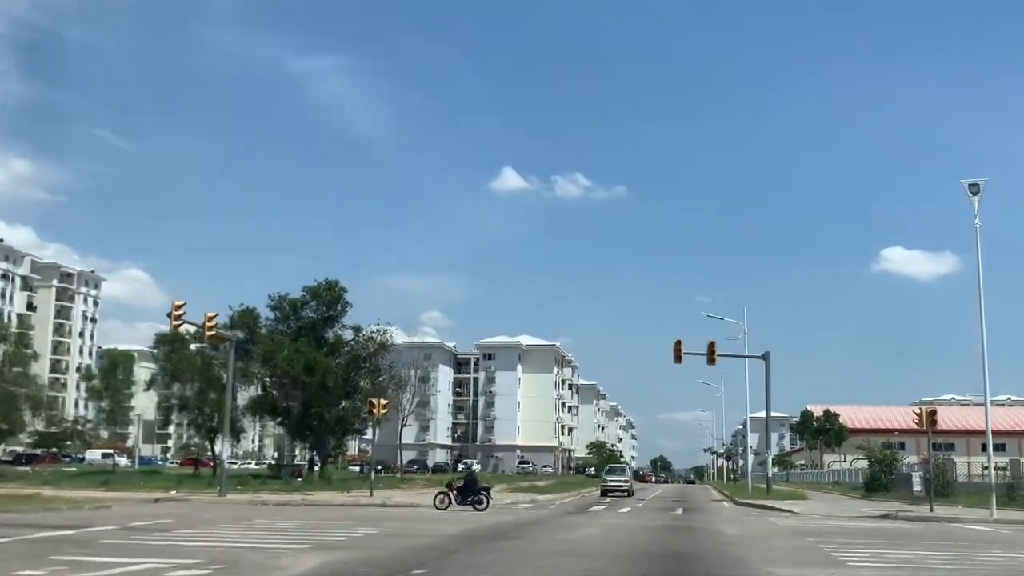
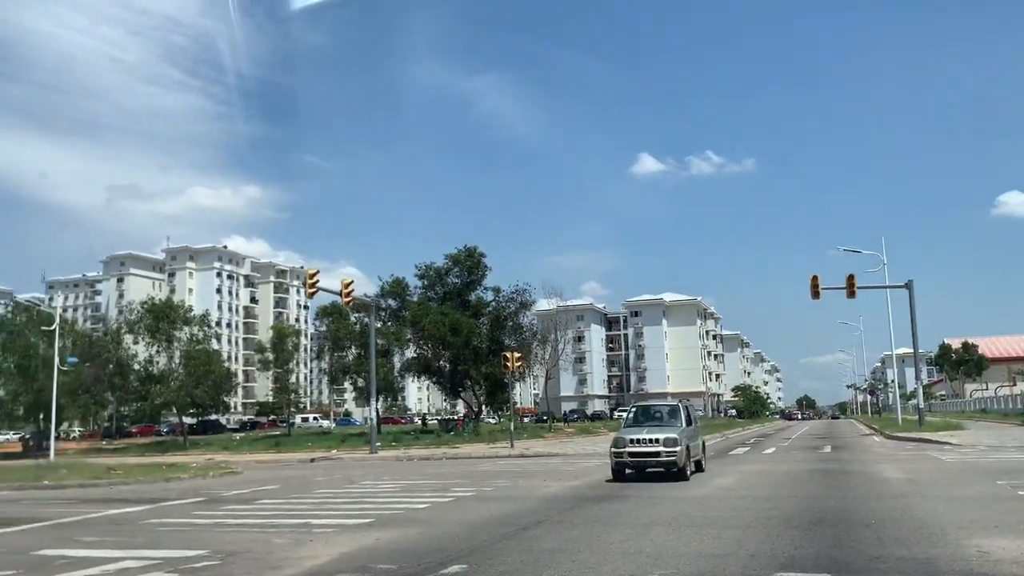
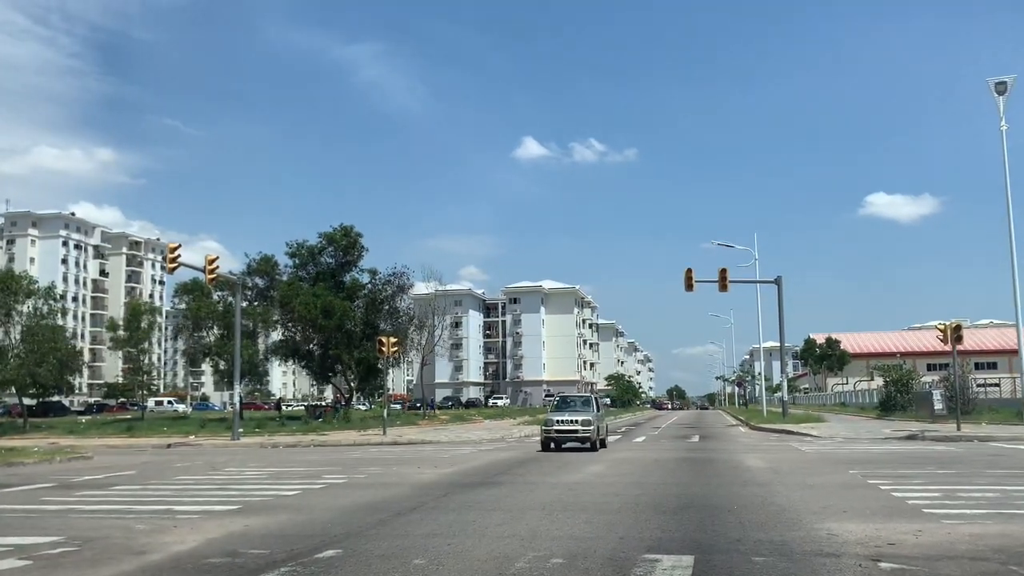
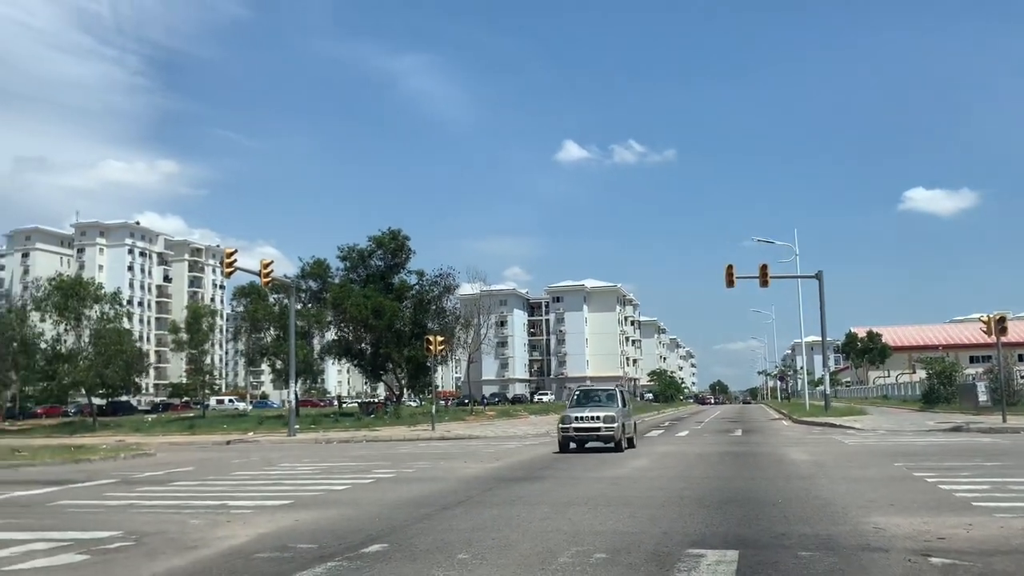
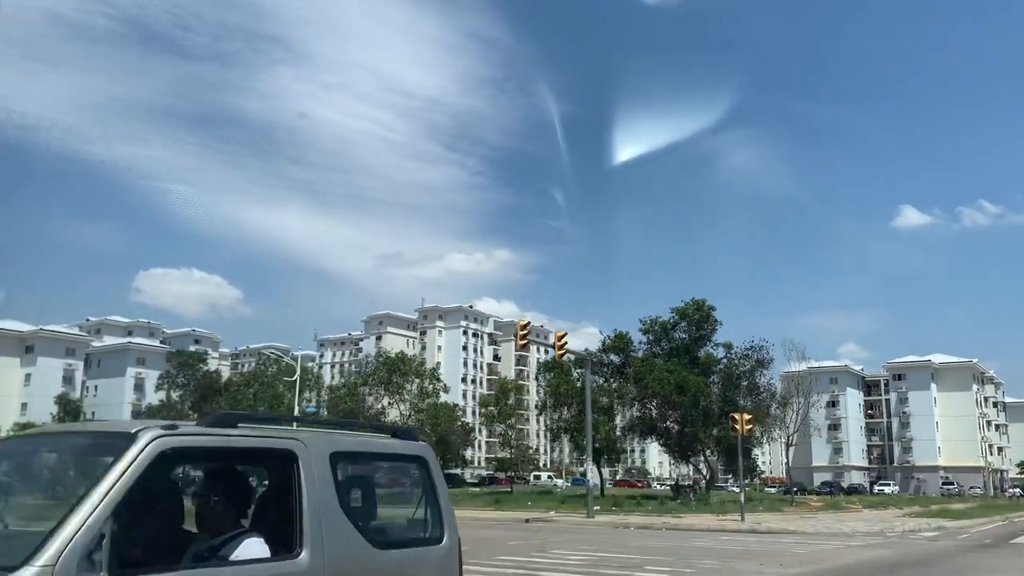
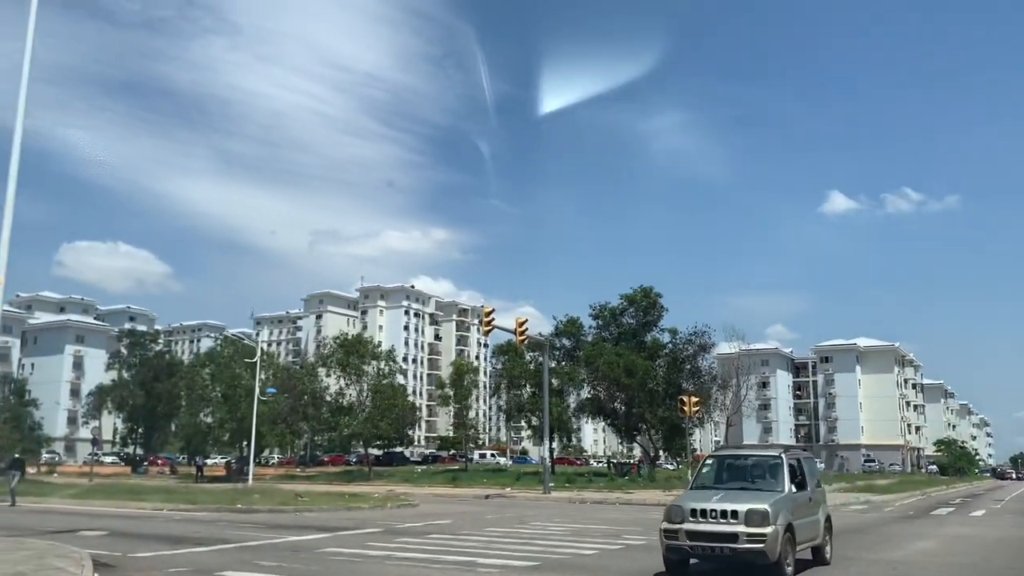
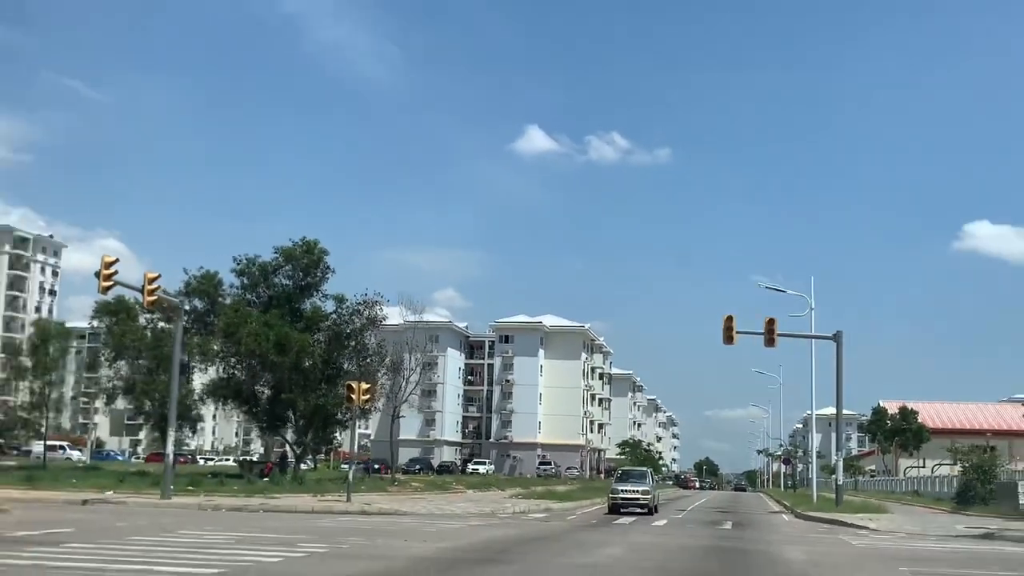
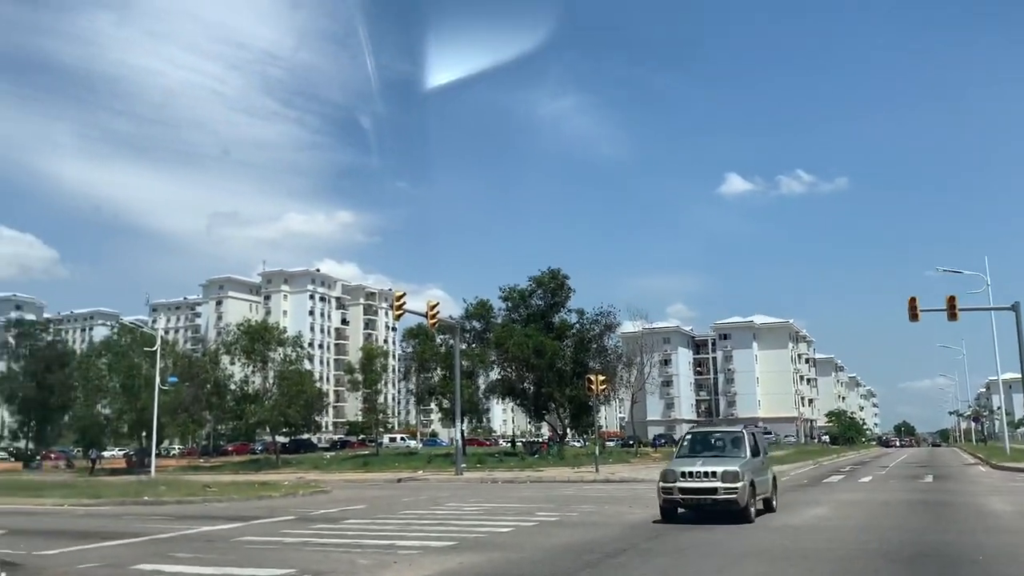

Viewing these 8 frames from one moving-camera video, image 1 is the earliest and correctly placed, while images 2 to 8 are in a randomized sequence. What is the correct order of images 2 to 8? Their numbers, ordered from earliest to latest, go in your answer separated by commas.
7, 3, 4, 2, 8, 6, 5
